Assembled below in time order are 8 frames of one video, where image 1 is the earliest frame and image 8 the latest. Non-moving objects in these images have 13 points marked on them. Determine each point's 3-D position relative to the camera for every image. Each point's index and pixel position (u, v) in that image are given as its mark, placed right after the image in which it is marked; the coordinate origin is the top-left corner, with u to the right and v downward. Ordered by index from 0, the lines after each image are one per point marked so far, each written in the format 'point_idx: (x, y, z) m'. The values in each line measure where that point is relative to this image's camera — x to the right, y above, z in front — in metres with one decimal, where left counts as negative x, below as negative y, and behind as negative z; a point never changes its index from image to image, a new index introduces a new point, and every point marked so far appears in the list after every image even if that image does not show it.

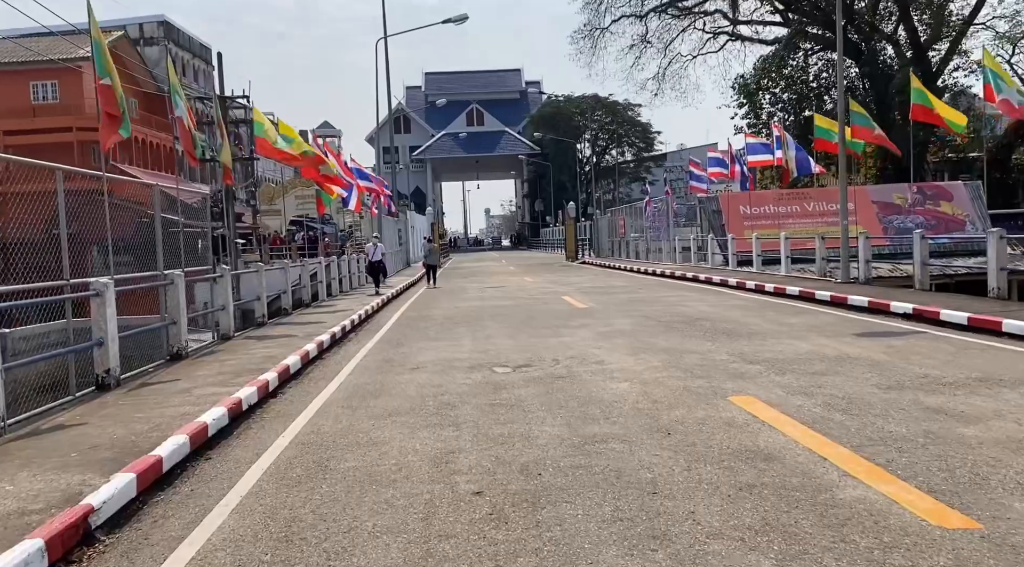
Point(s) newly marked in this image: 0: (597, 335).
0: (+1.2, -0.7, +11.8) m
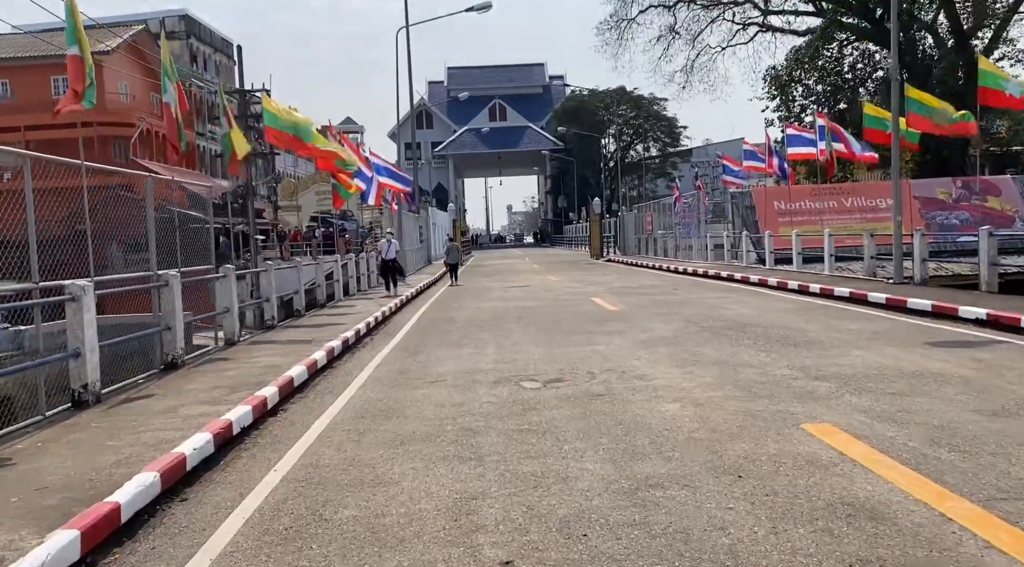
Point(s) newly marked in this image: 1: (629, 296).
0: (+1.5, -0.8, +10.7) m
1: (+2.6, -0.3, +18.5) m
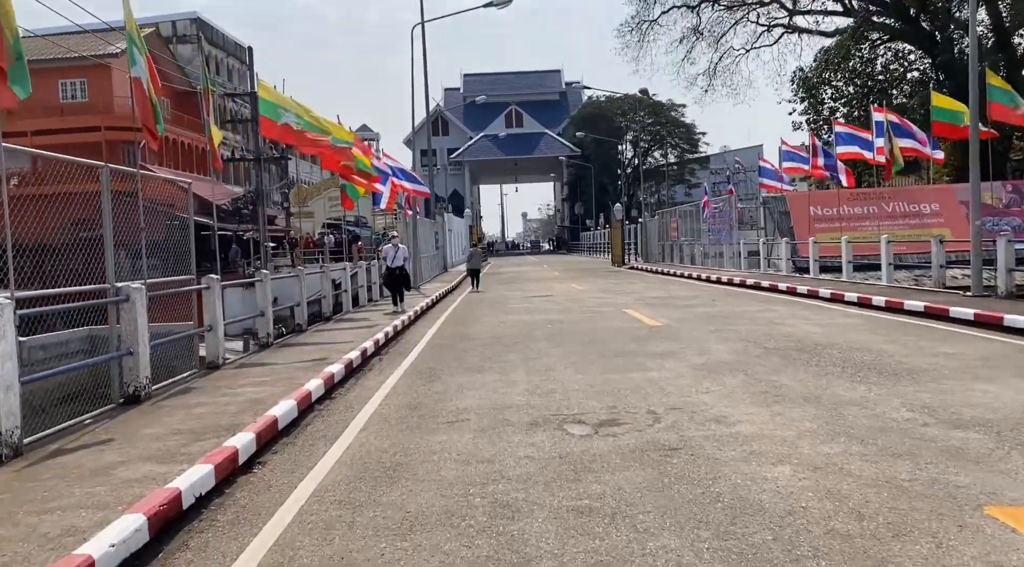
0: (+1.9, -0.9, +8.9) m
1: (+3.1, -0.5, +16.6) m
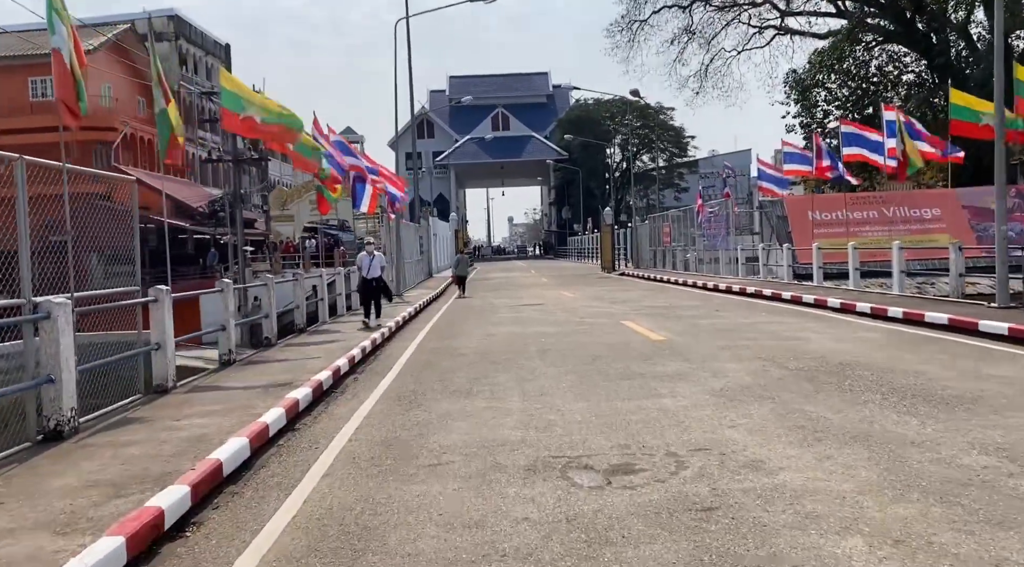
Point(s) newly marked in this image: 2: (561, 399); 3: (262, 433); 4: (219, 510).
0: (+1.8, -1.0, +7.8) m
1: (+2.9, -0.7, +15.5) m
2: (+0.5, -1.1, +8.1) m
3: (-2.0, -1.2, +6.8) m
4: (-1.7, -1.4, +5.2) m
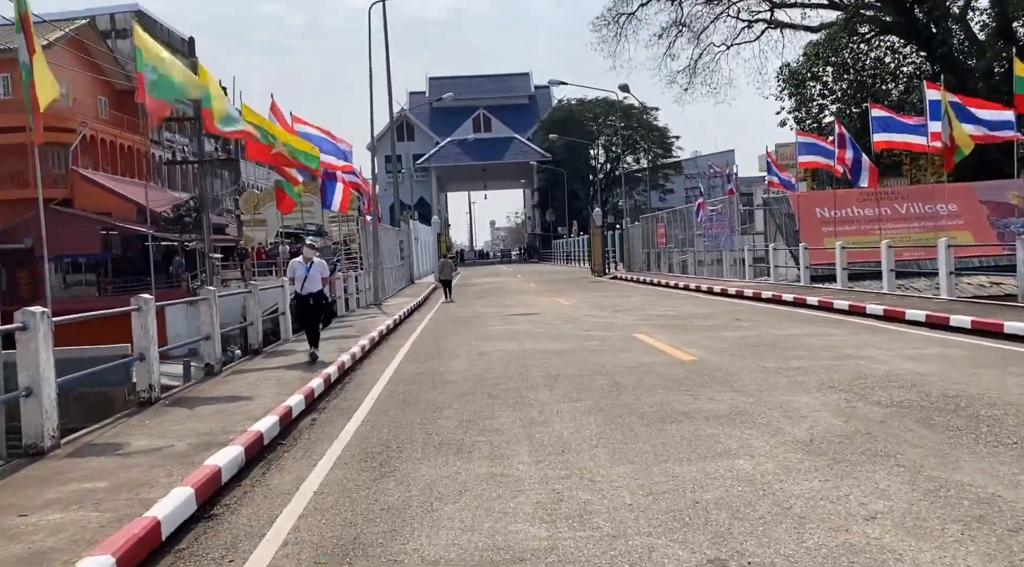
0: (+1.9, -1.1, +5.5) m
1: (+2.8, -0.8, +13.2) m
2: (+0.5, -1.2, +5.8) m
3: (-1.9, -1.3, +4.4) m
4: (-1.6, -1.5, +2.8) m
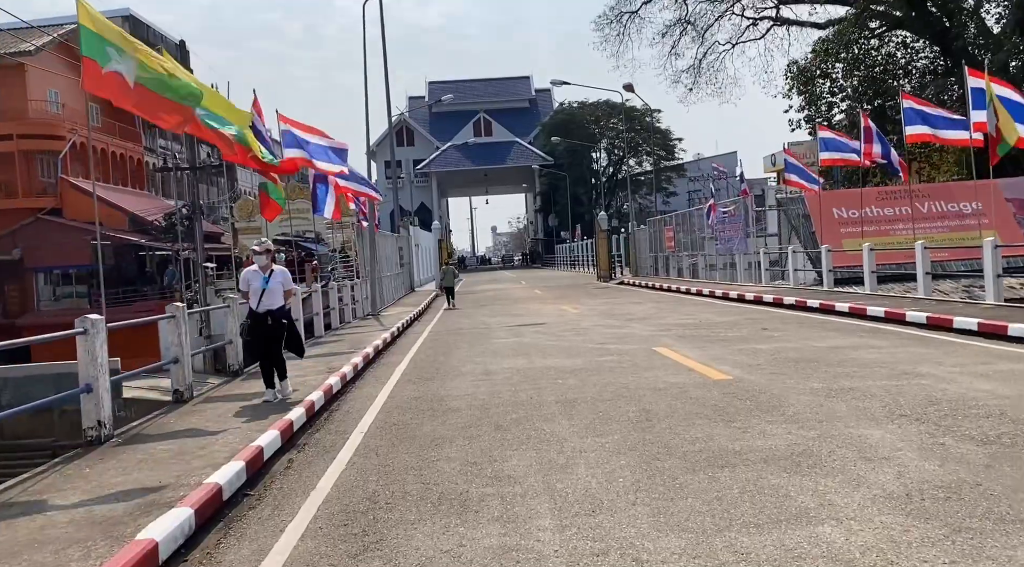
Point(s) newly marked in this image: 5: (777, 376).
0: (+2.0, -1.2, +4.2) m
1: (+2.9, -0.9, +12.0) m
2: (+0.6, -1.3, +4.5) m
3: (-1.8, -1.4, +3.2) m
4: (-1.5, -1.6, +1.5) m
5: (+2.8, -1.0, +9.1) m
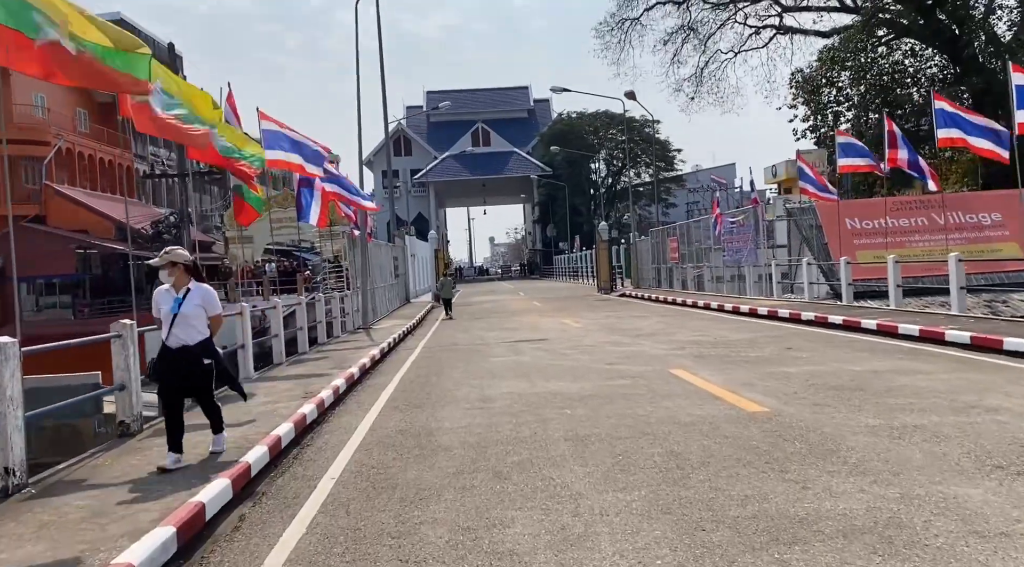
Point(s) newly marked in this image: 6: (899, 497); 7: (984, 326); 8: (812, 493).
0: (+2.0, -1.3, +2.9) m
1: (+2.9, -1.1, +10.7) m
2: (+0.7, -1.4, +3.2) m
3: (-1.7, -1.5, +1.8) m
4: (-1.5, -1.6, +0.2) m
5: (+2.8, -1.1, +7.8) m
6: (+2.2, -1.2, +5.0) m
7: (+7.1, -0.6, +13.0) m
8: (+1.8, -1.2, +5.2) m
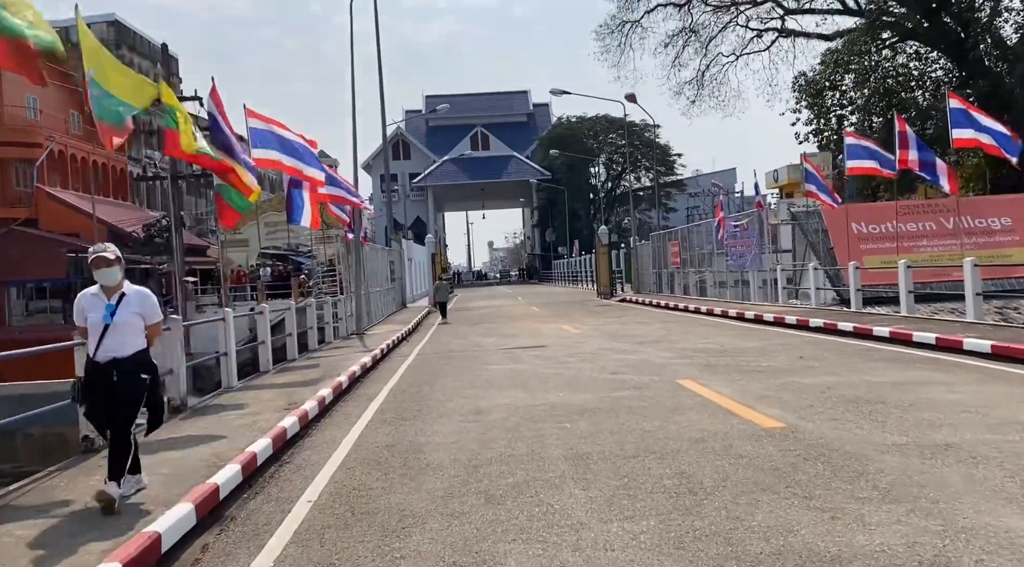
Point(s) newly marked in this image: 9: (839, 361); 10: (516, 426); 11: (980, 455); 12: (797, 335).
0: (+2.0, -1.3, +2.3) m
1: (+2.8, -1.1, +10.1) m
2: (+0.6, -1.4, +2.6) m
3: (-1.8, -1.5, +1.3) m
4: (-1.5, -1.6, -0.4) m
5: (+2.8, -1.2, +7.3) m
6: (+2.2, -1.2, +4.4) m
7: (+7.1, -0.7, +12.4) m
8: (+1.8, -1.3, +4.6) m
9: (+4.4, -1.0, +11.5) m
10: (+0.1, -1.3, +8.1) m
11: (+3.2, -1.2, +5.9) m
12: (+5.2, -0.9, +15.8) m
